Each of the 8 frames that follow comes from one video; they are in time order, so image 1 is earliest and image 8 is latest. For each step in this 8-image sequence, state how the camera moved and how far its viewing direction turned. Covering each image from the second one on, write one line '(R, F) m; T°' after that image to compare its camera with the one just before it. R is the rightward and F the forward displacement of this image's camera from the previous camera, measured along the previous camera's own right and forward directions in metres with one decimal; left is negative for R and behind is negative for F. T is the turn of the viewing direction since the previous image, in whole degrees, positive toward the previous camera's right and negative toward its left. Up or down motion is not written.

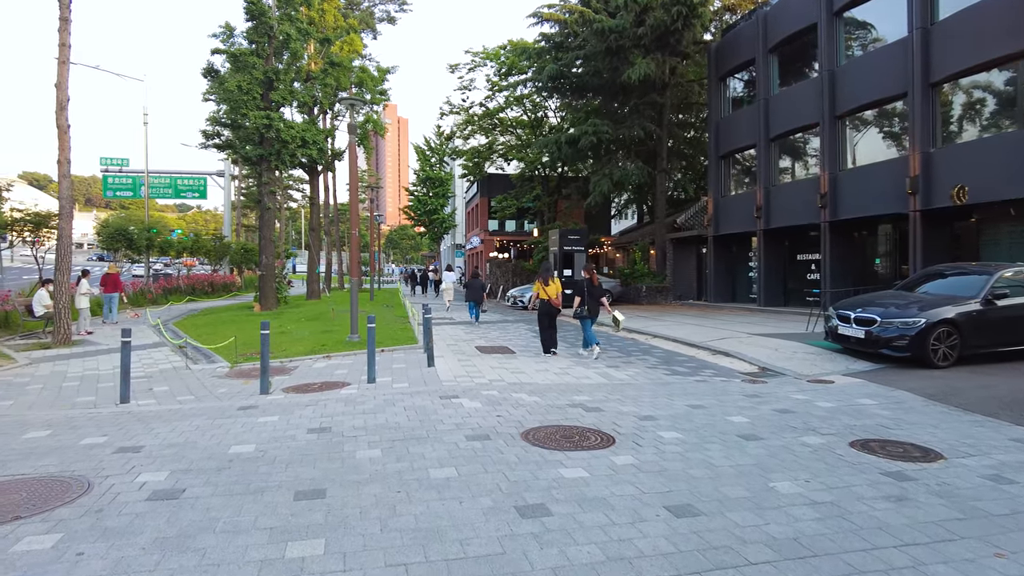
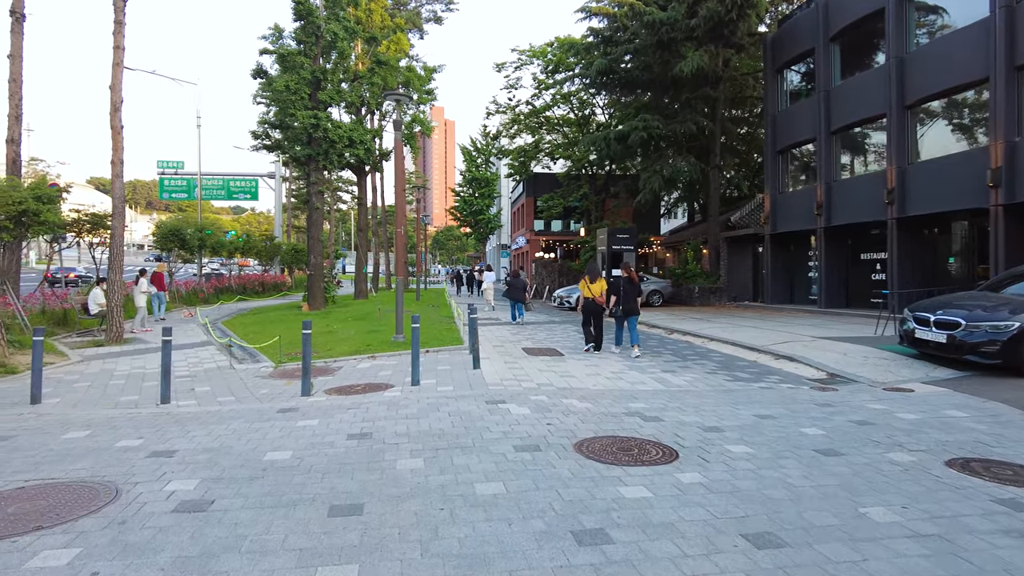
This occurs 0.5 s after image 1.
(-0.1, +0.5) m; -4°
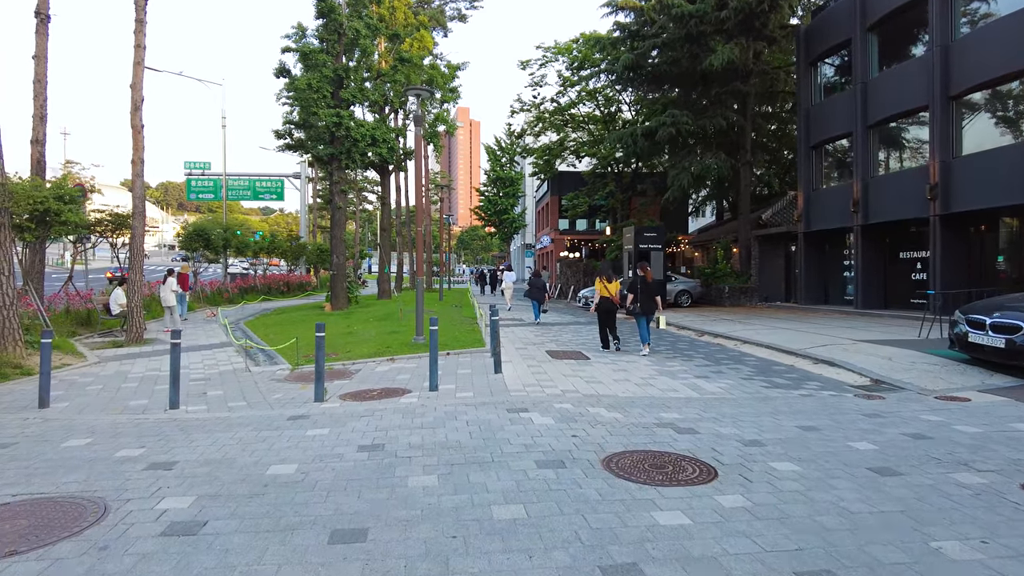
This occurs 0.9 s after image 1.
(0.0, +0.5) m; -2°
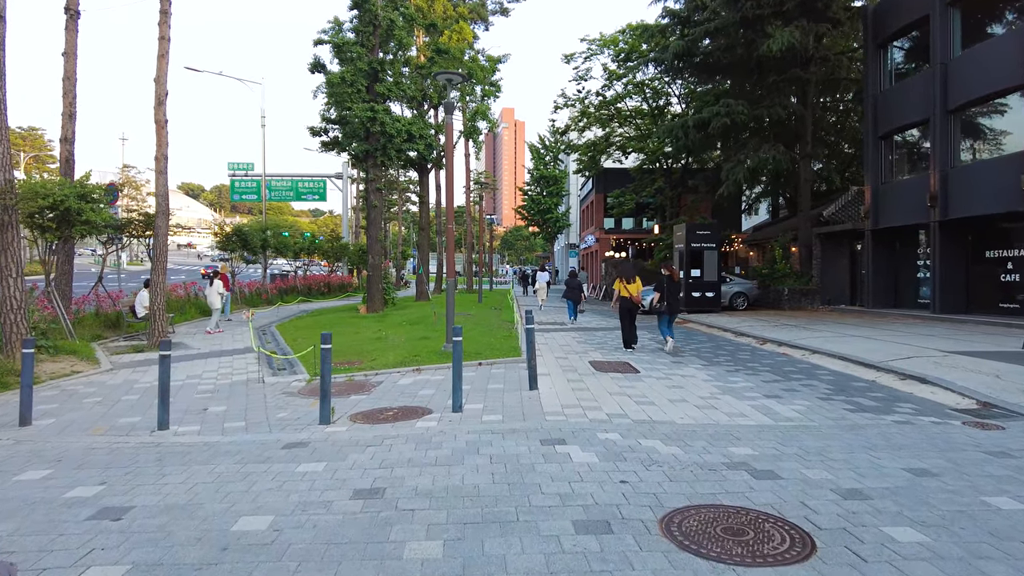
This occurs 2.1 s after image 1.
(+0.1, +1.2) m; -4°
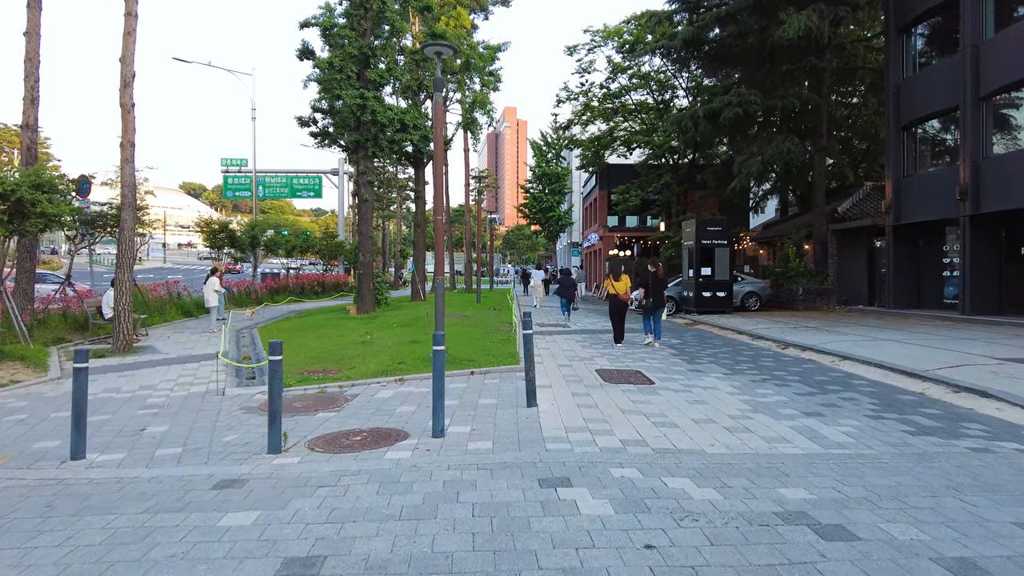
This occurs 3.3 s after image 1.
(+0.1, +1.2) m; 0°
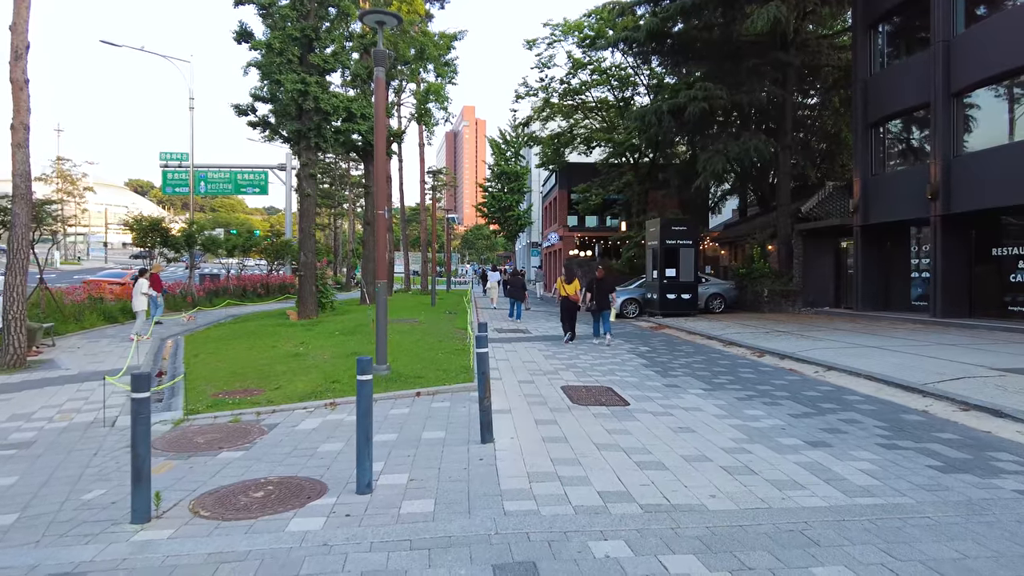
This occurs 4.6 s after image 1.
(+0.1, +1.3) m; +4°
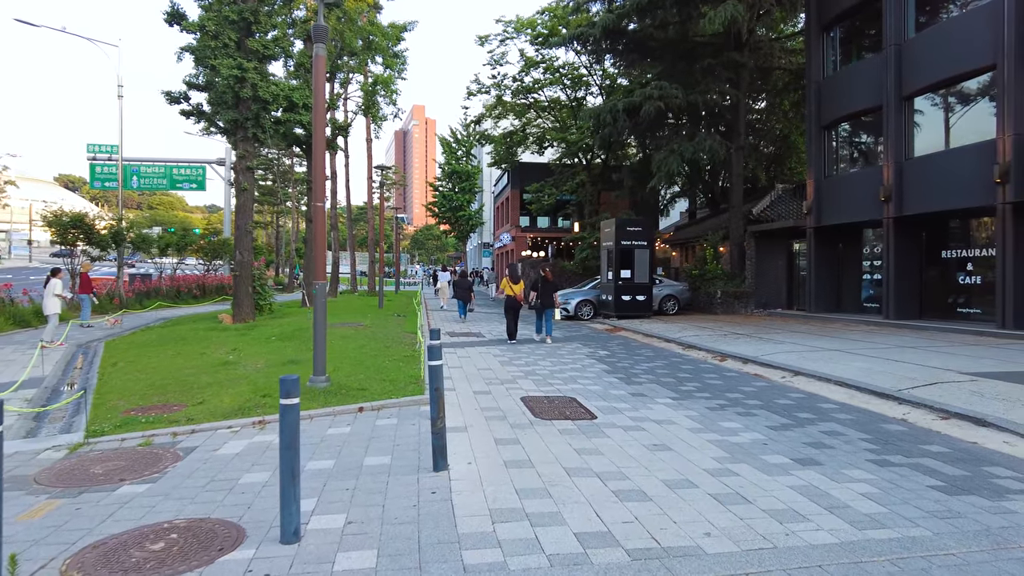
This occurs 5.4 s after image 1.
(-0.1, +0.7) m; +4°
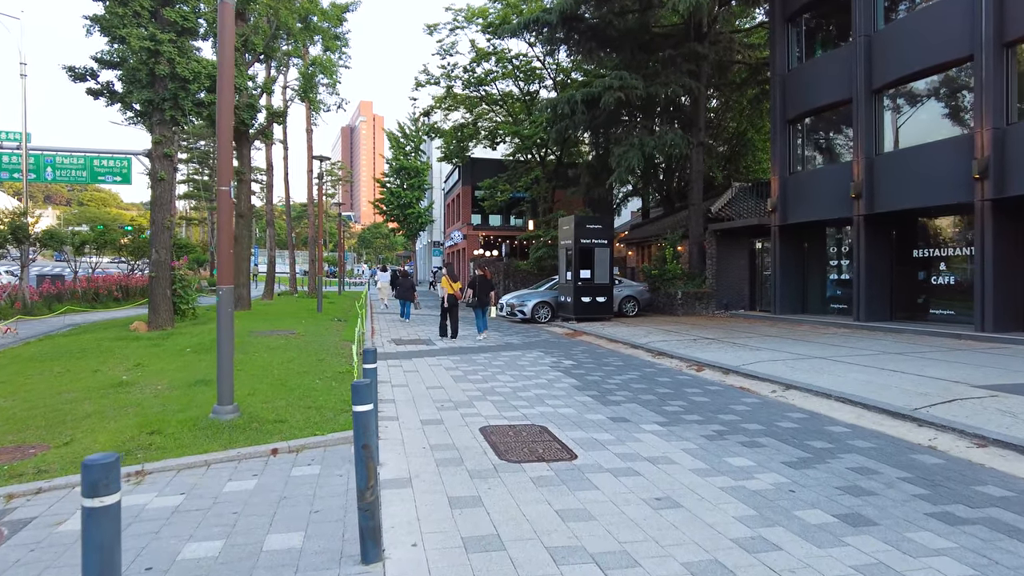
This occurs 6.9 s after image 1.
(-0.1, +1.4) m; +4°
